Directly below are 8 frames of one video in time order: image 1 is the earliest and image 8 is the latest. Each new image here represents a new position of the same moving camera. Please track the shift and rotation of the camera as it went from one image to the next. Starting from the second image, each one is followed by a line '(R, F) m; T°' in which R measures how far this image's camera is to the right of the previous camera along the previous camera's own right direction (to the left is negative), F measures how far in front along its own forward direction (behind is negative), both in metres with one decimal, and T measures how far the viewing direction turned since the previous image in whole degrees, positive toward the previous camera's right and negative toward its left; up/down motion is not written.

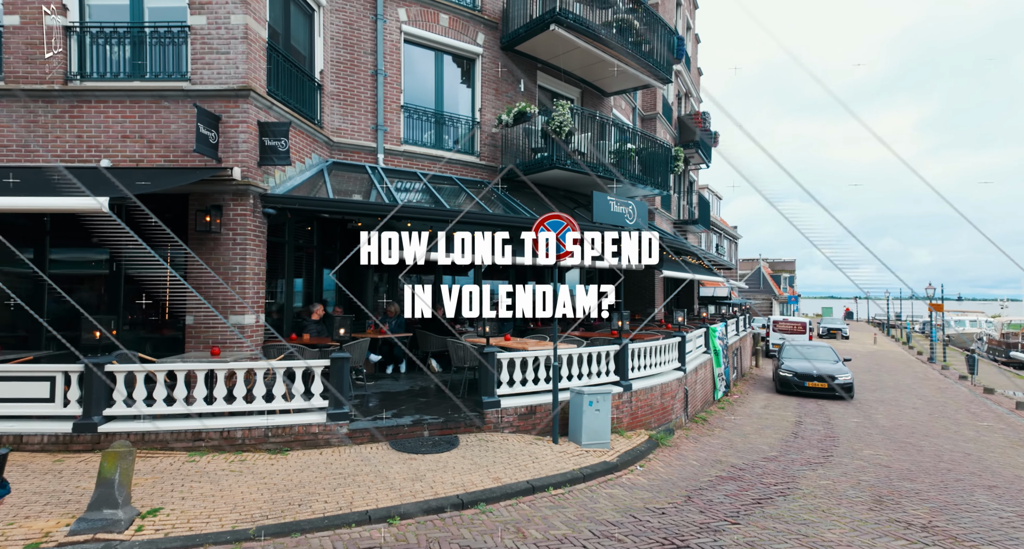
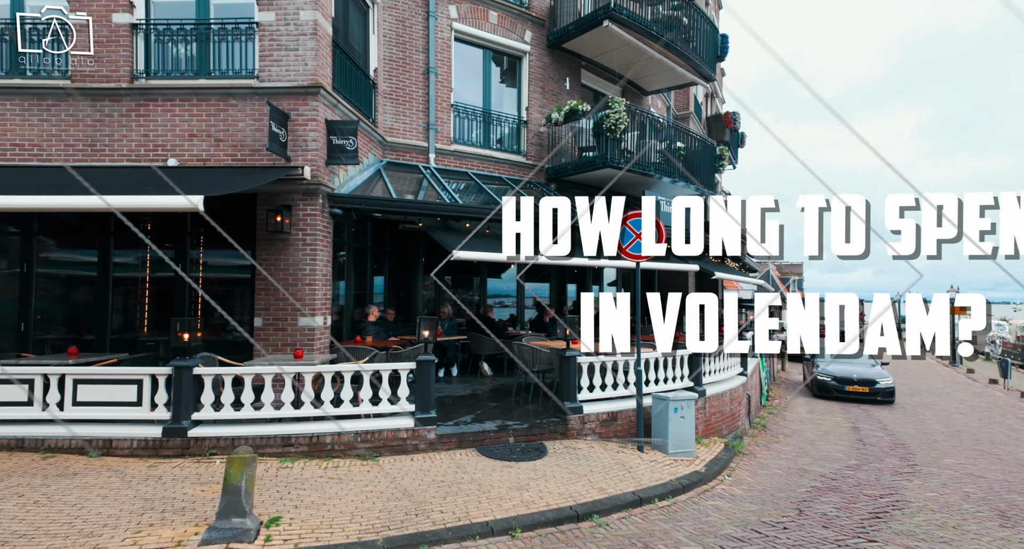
(-0.9, +0.2) m; -1°
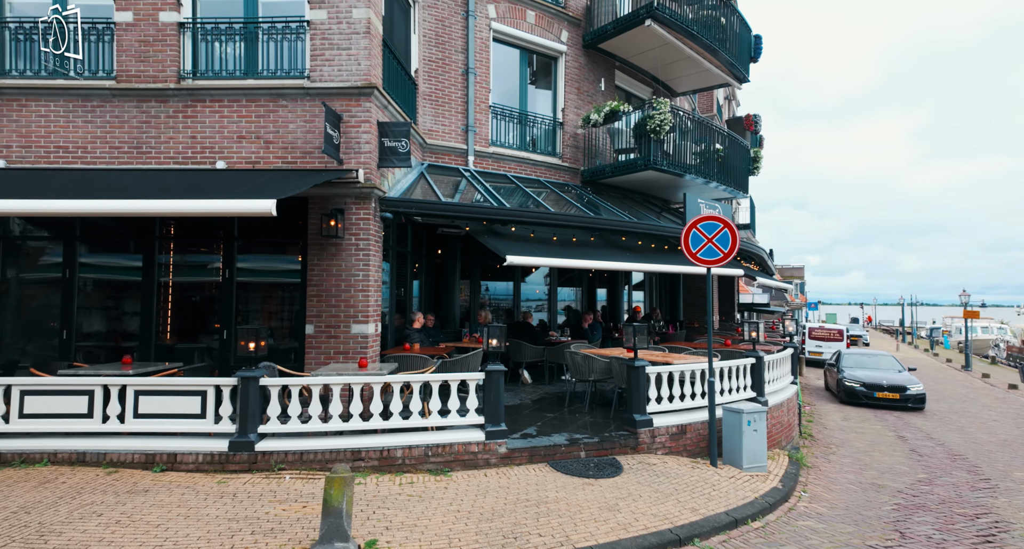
(-0.8, +0.3) m; -1°
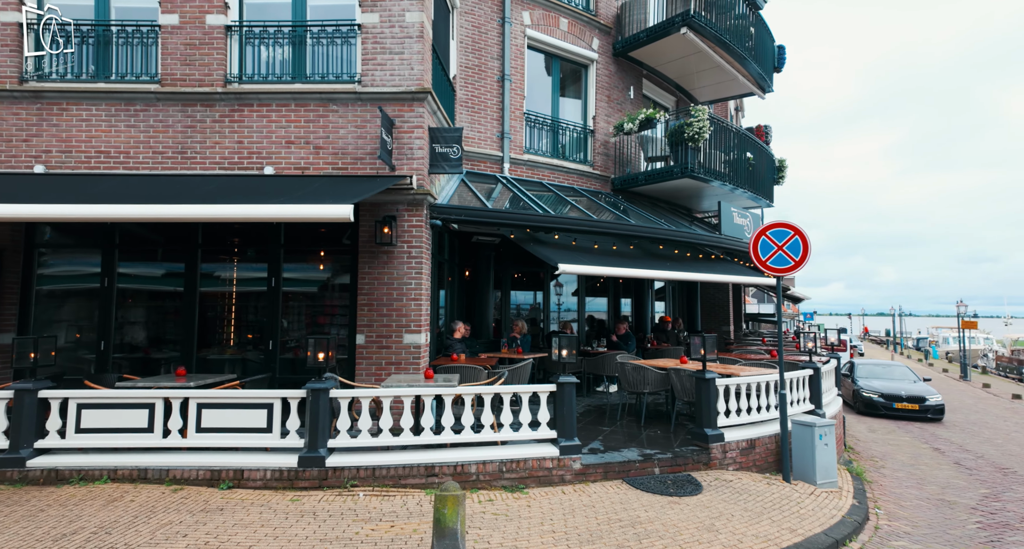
(-0.8, +0.2) m; 0°
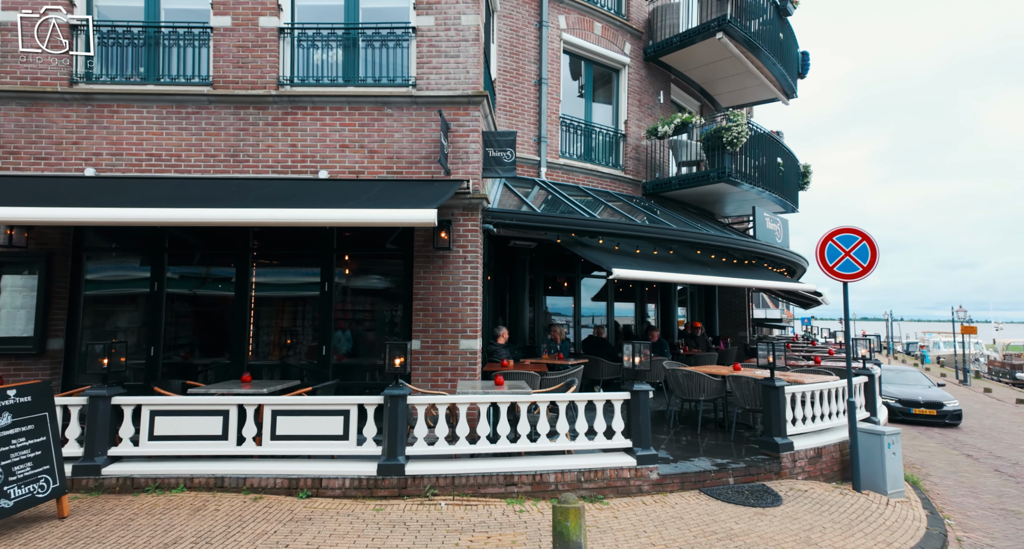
(-0.8, +0.1) m; 0°
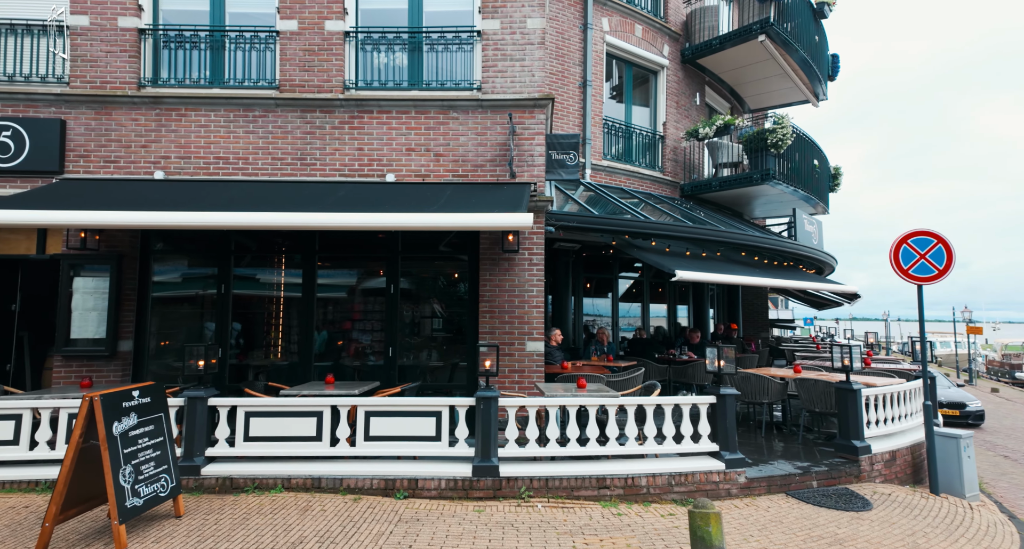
(-0.9, 0.0) m; 0°
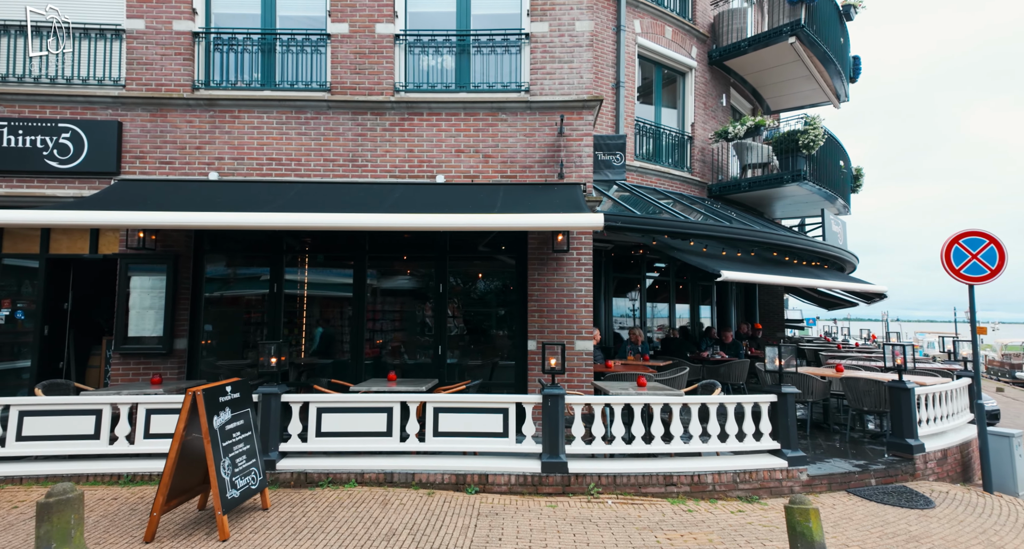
(-0.6, -0.1) m; 0°
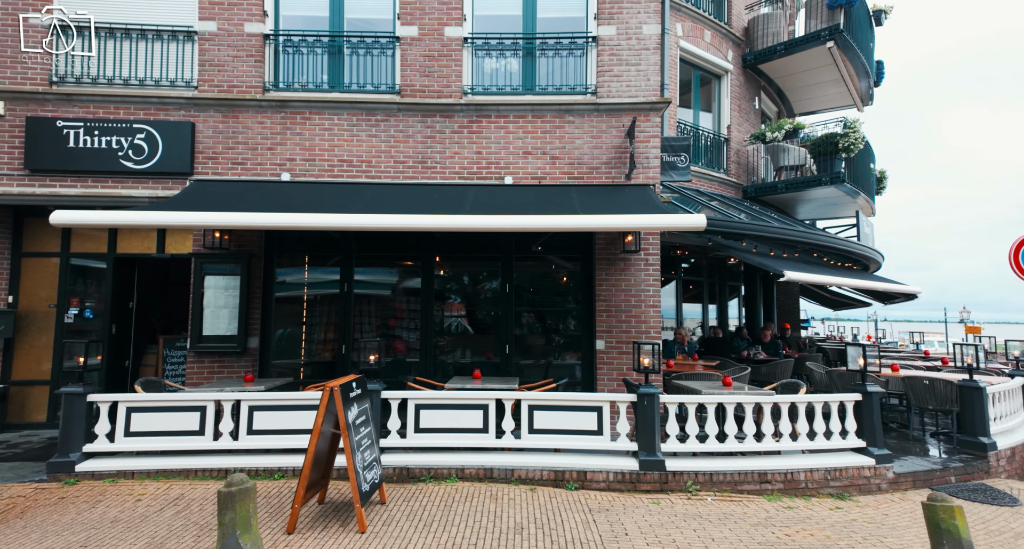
(-1.0, -0.1) m; 0°
